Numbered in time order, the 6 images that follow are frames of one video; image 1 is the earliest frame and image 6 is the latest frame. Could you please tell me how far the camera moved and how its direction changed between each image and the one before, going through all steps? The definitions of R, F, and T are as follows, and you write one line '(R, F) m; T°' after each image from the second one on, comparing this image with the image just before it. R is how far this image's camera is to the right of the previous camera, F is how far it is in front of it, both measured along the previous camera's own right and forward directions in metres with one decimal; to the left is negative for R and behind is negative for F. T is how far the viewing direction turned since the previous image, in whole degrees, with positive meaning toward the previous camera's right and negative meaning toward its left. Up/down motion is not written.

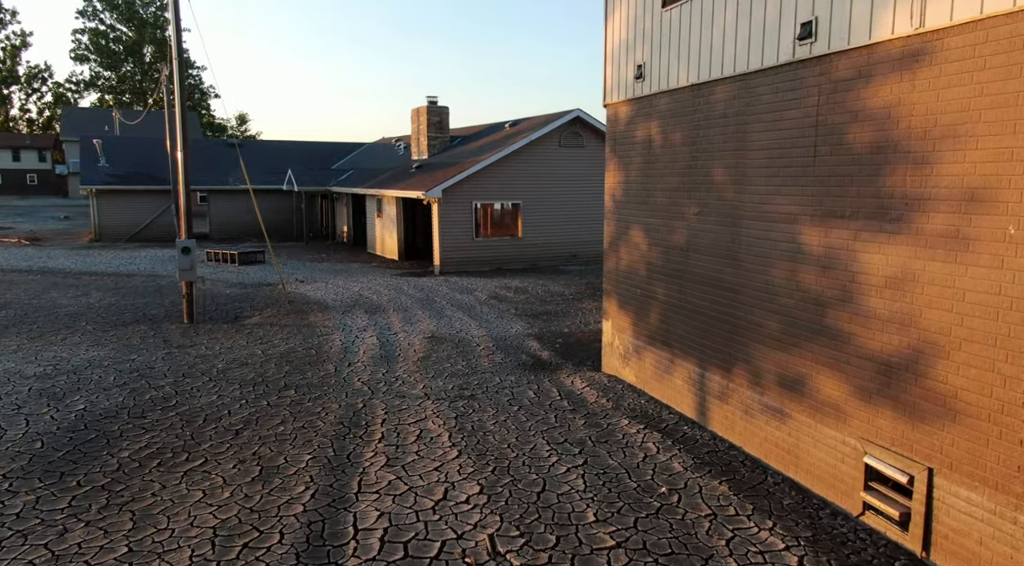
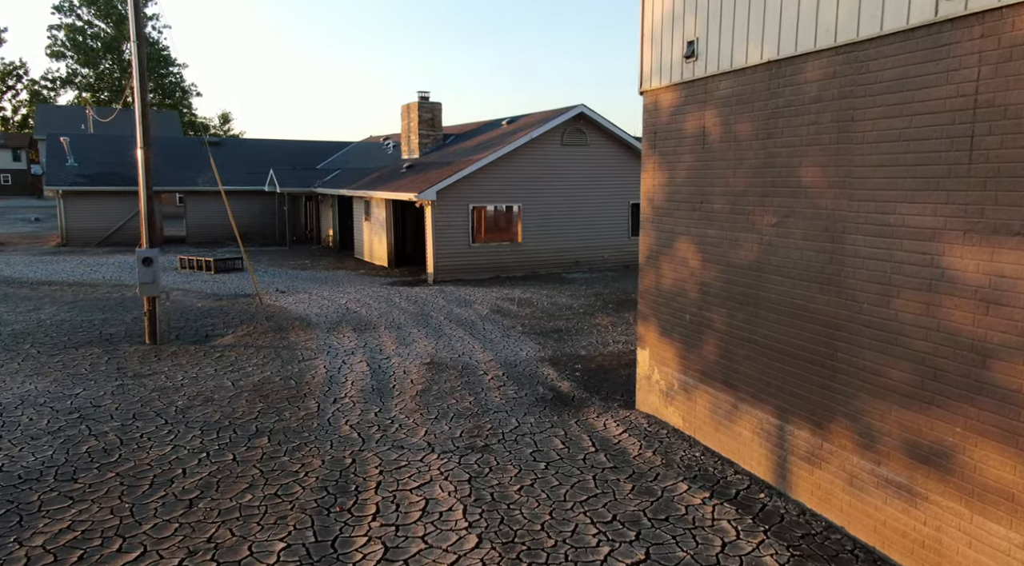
(-0.3, +1.5) m; +1°
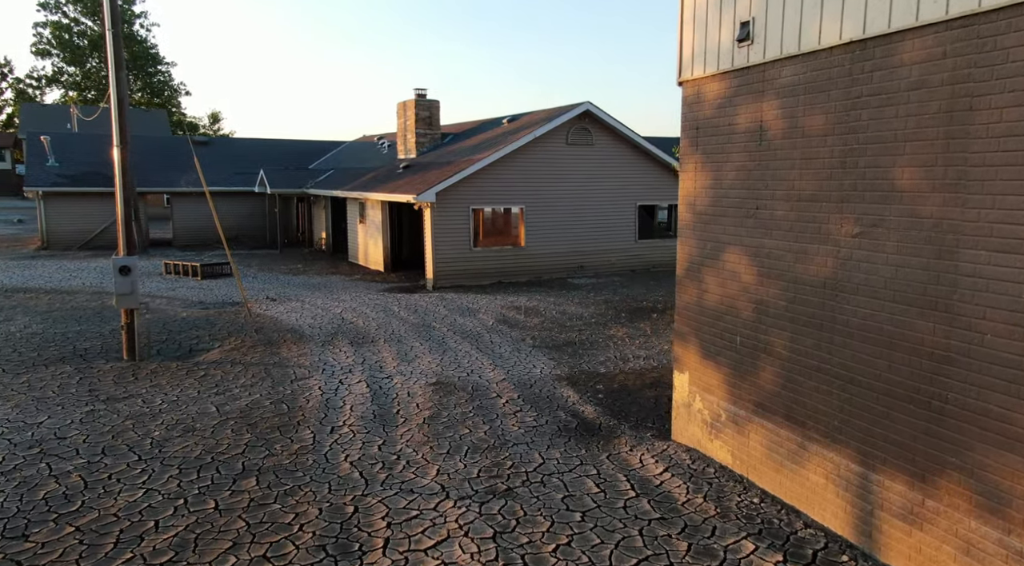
(-0.3, +0.9) m; +1°
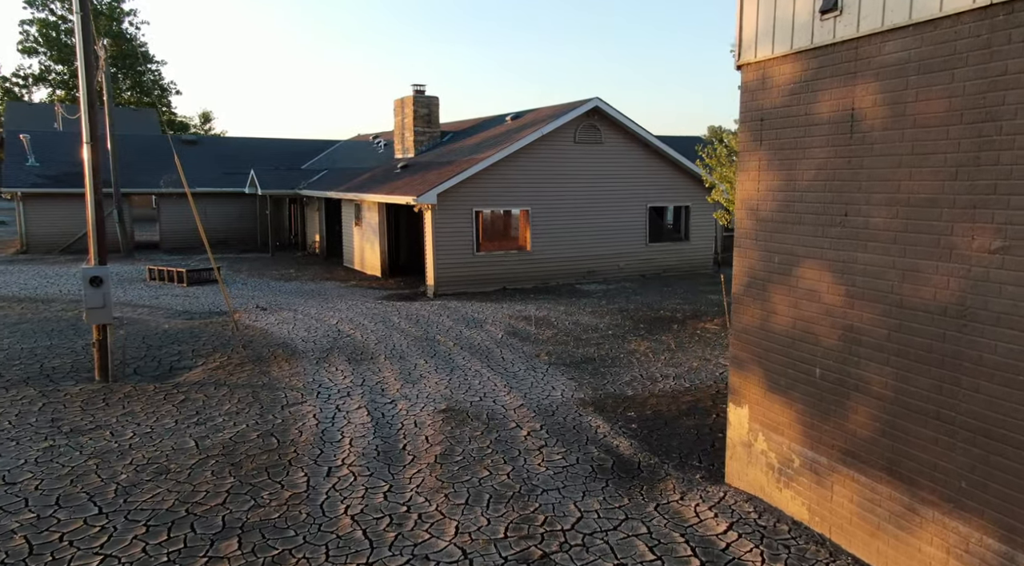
(-0.3, +1.0) m; +1°
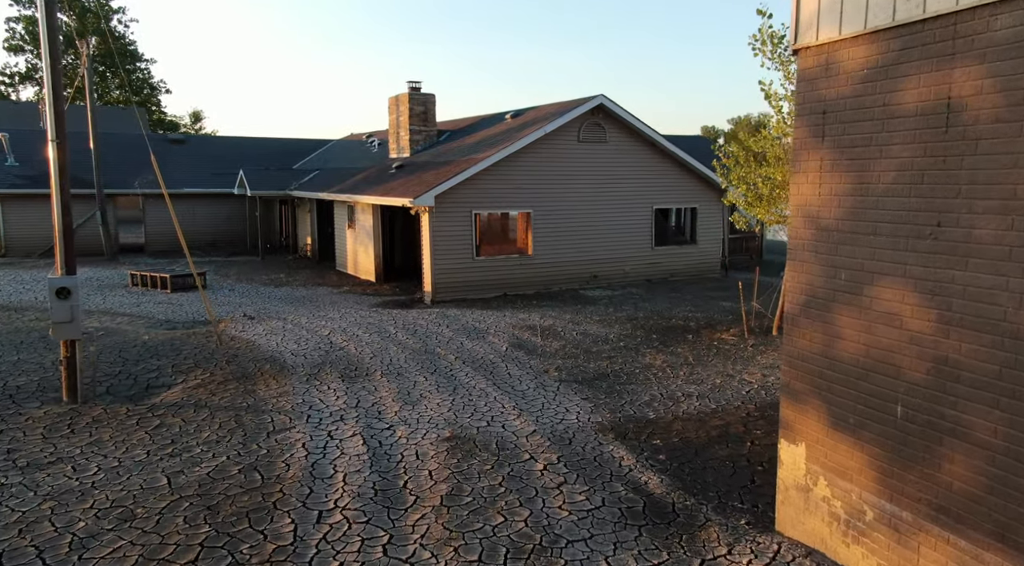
(-0.2, +0.8) m; +1°
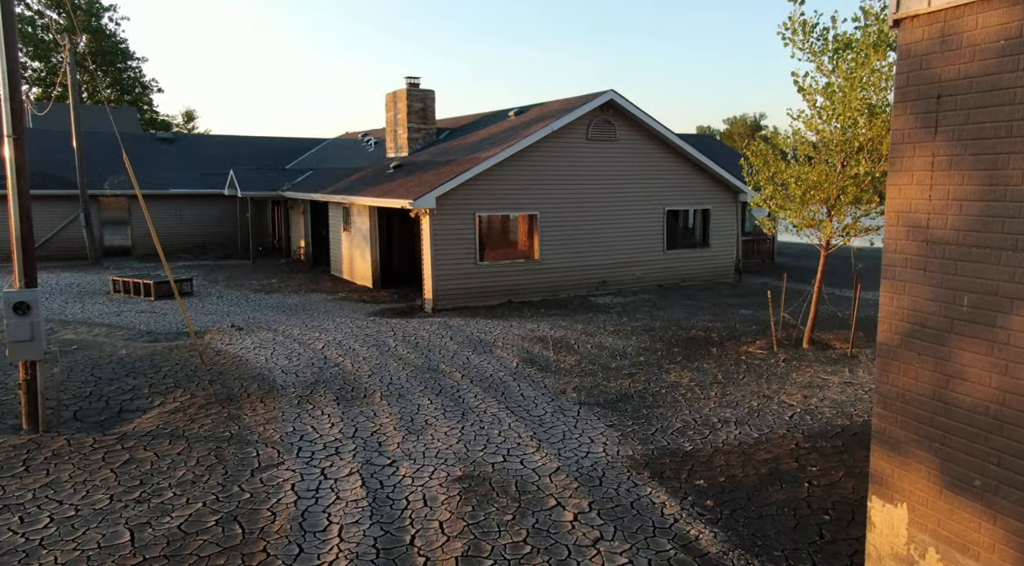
(-0.2, +0.9) m; 0°
